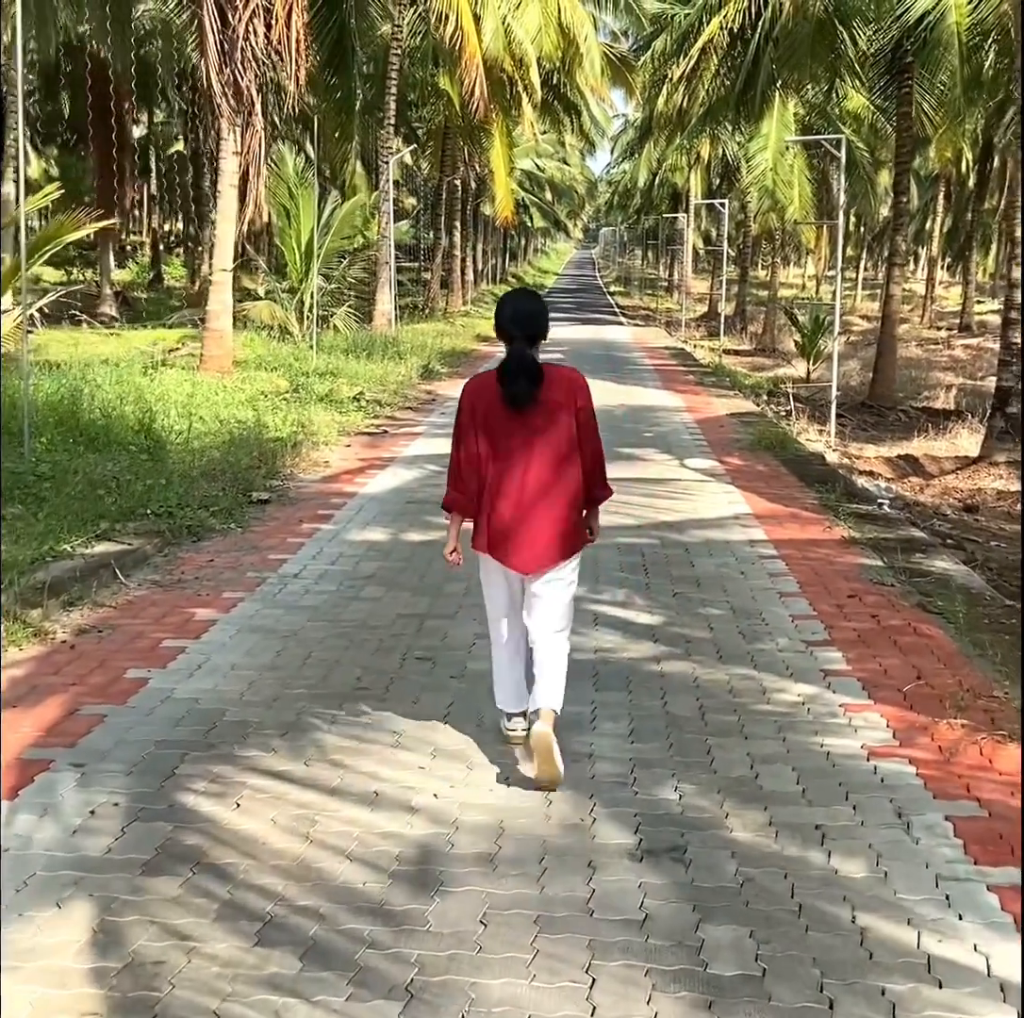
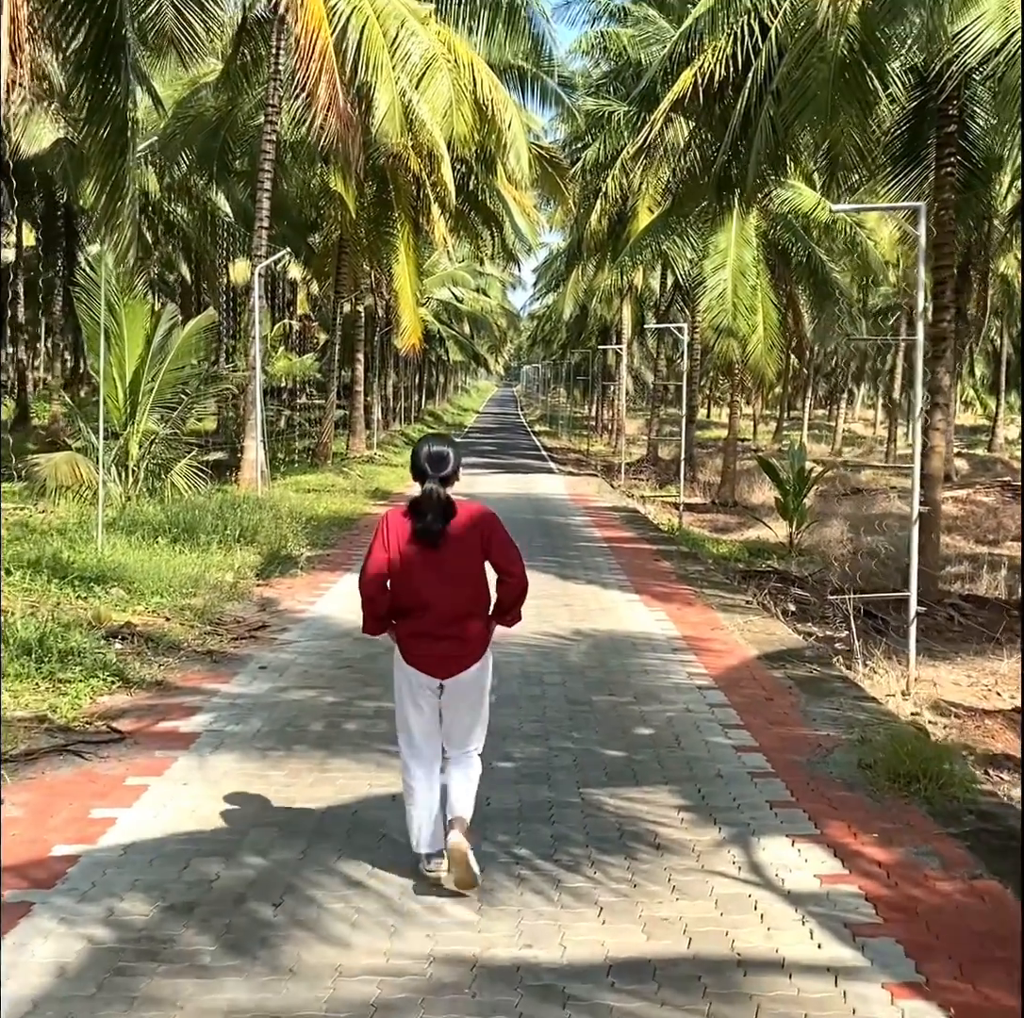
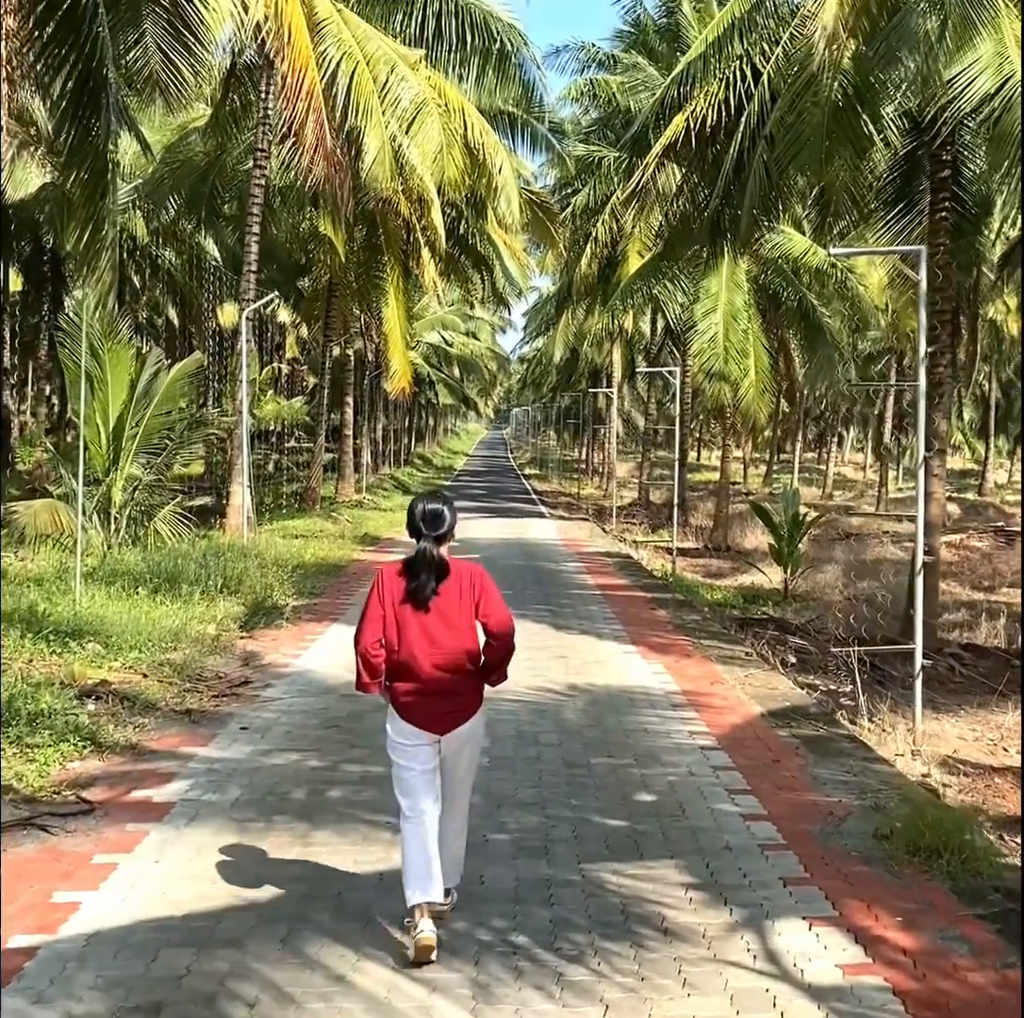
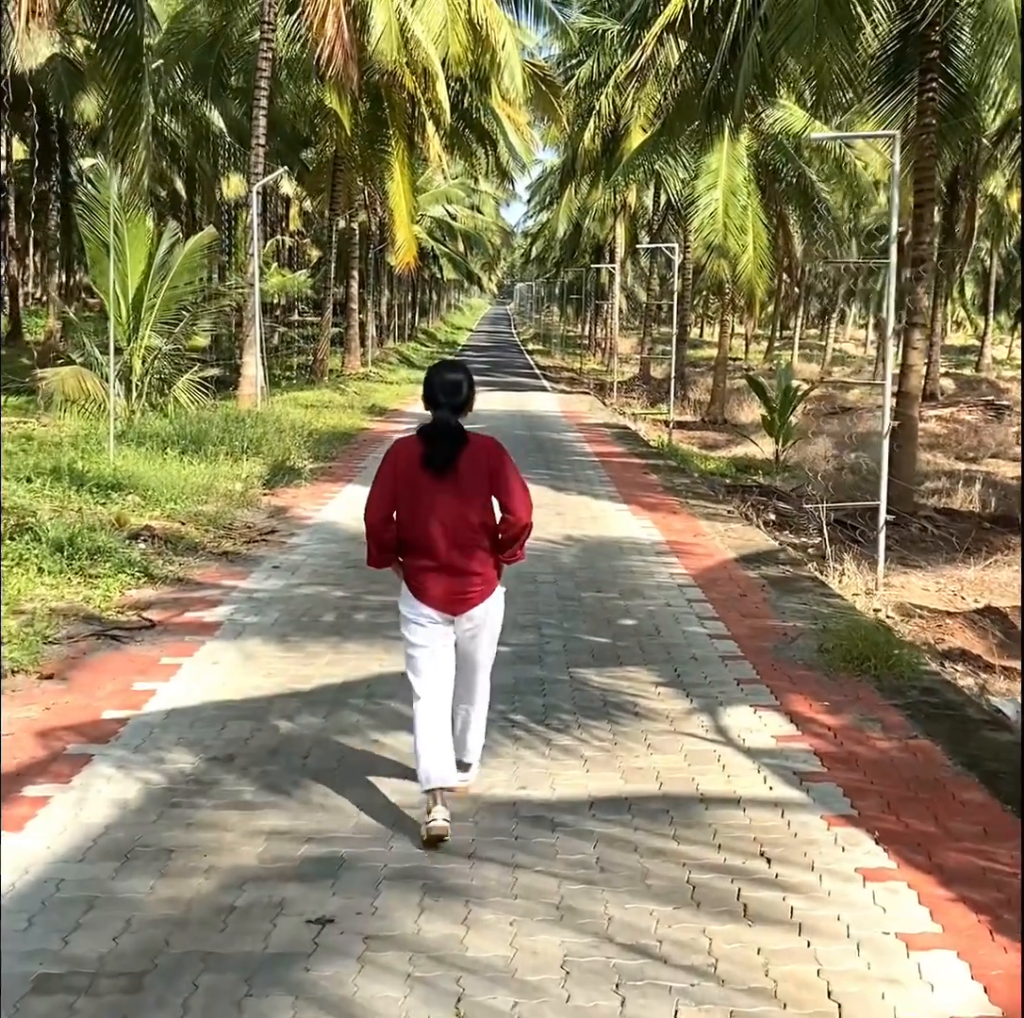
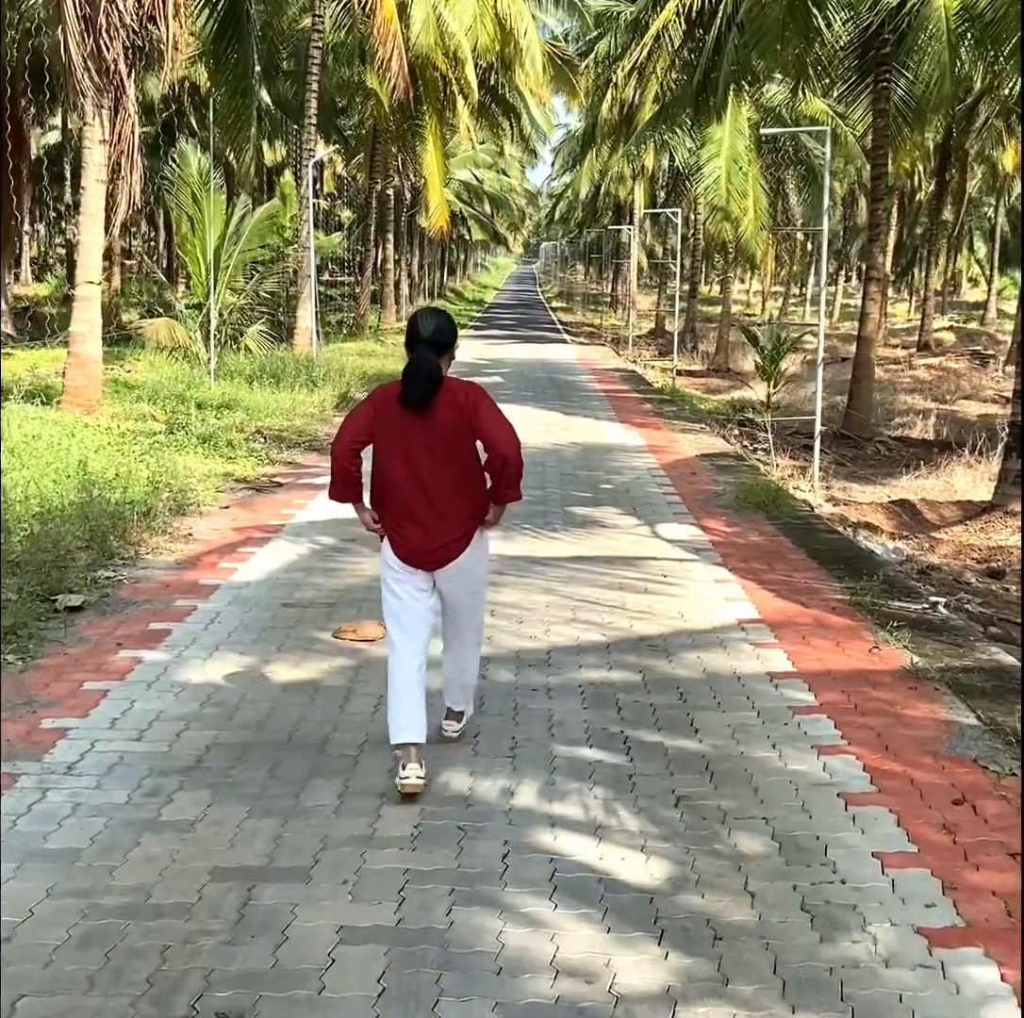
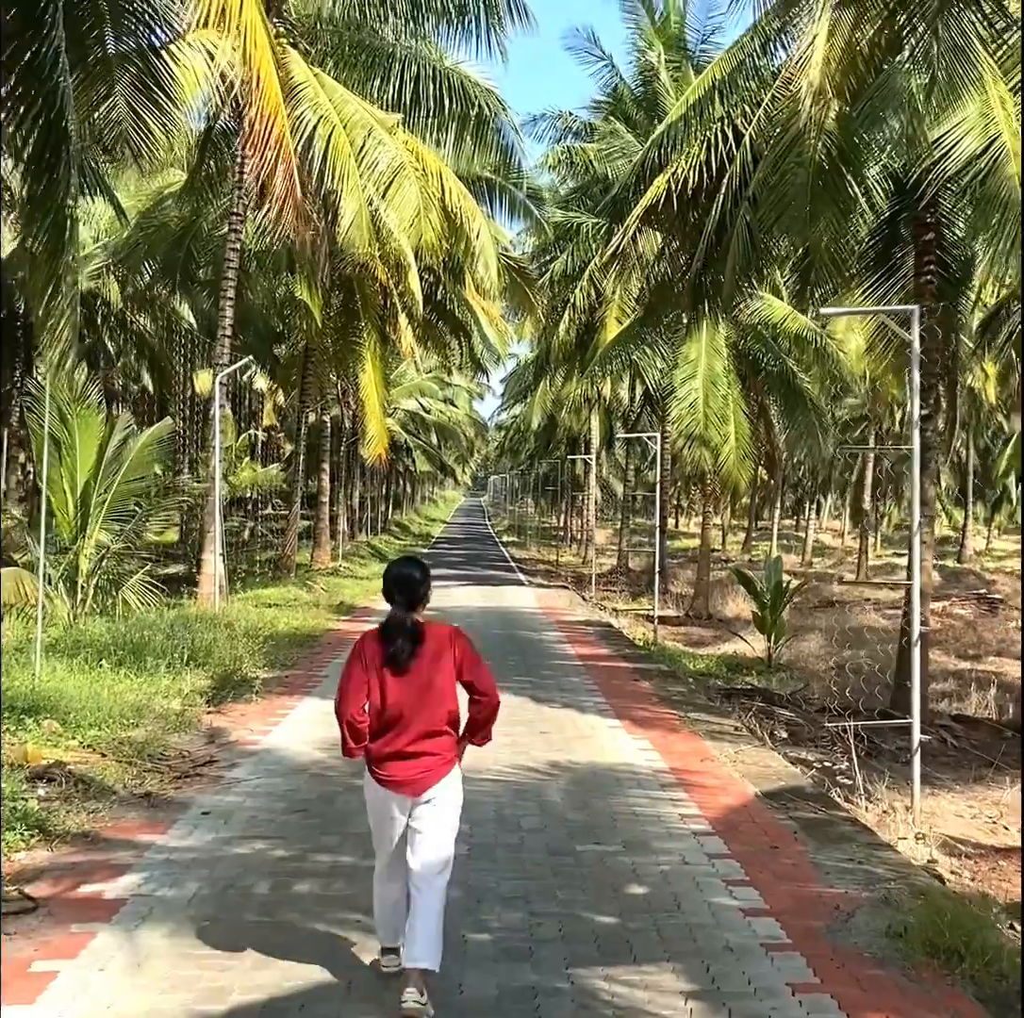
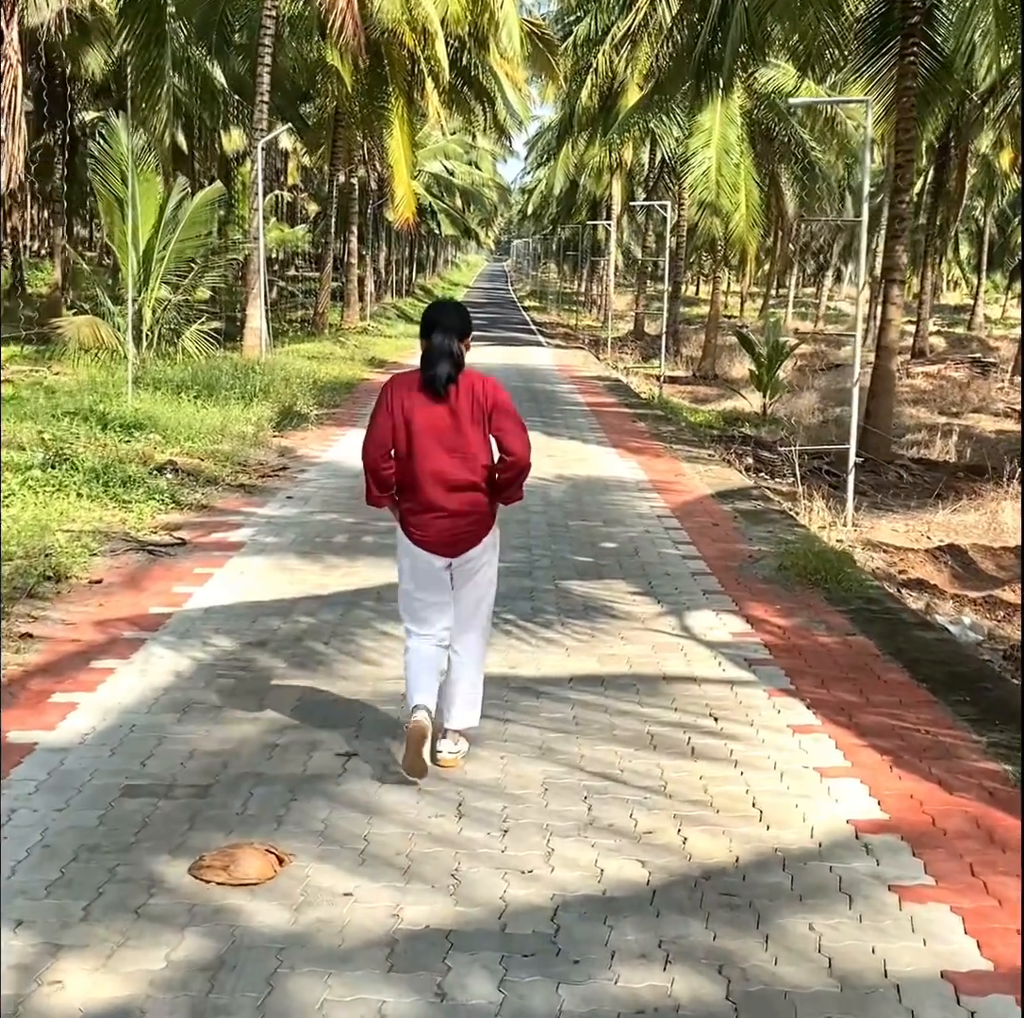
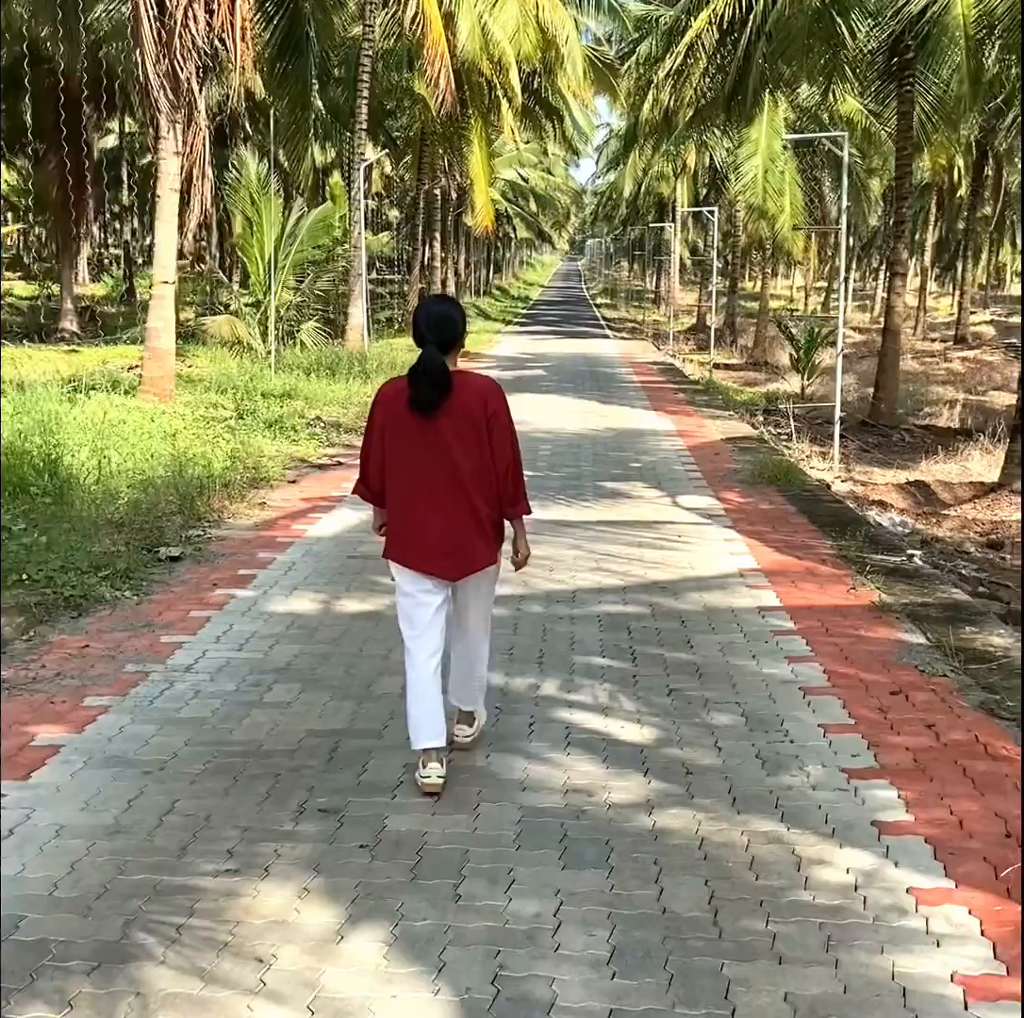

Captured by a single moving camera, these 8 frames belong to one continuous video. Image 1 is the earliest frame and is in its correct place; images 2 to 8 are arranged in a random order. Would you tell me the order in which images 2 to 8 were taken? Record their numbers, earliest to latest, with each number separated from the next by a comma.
8, 5, 7, 4, 2, 3, 6
